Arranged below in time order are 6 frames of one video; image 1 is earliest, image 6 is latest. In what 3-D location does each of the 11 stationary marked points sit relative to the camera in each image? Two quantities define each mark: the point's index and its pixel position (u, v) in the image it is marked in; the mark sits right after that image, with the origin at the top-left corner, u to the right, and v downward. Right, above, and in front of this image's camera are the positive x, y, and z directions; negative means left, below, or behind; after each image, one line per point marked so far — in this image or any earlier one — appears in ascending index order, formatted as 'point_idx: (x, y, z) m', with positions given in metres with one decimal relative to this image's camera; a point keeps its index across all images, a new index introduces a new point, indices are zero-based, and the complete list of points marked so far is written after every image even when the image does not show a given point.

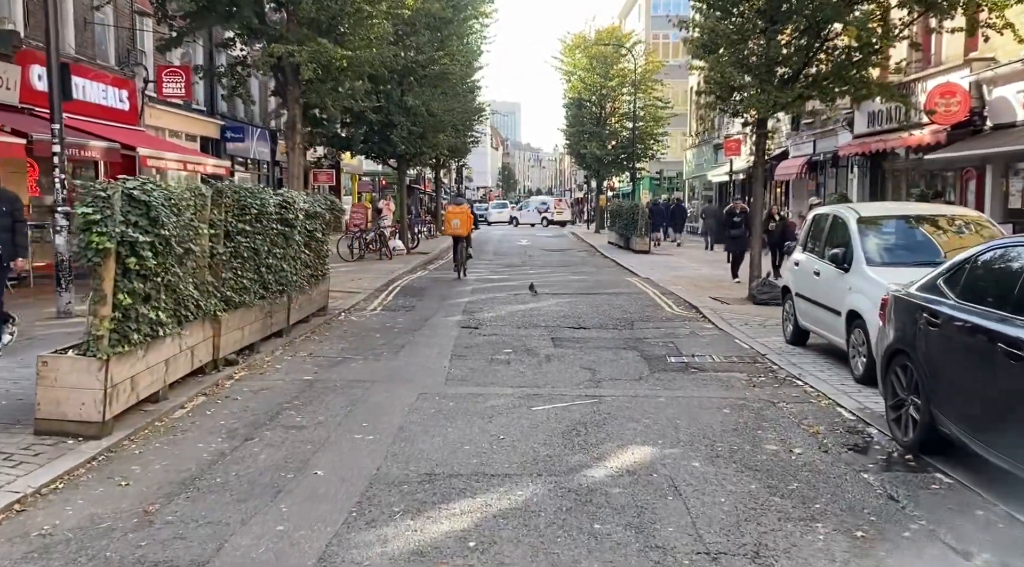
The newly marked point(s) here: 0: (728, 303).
0: (+3.5, -0.3, +15.0) m
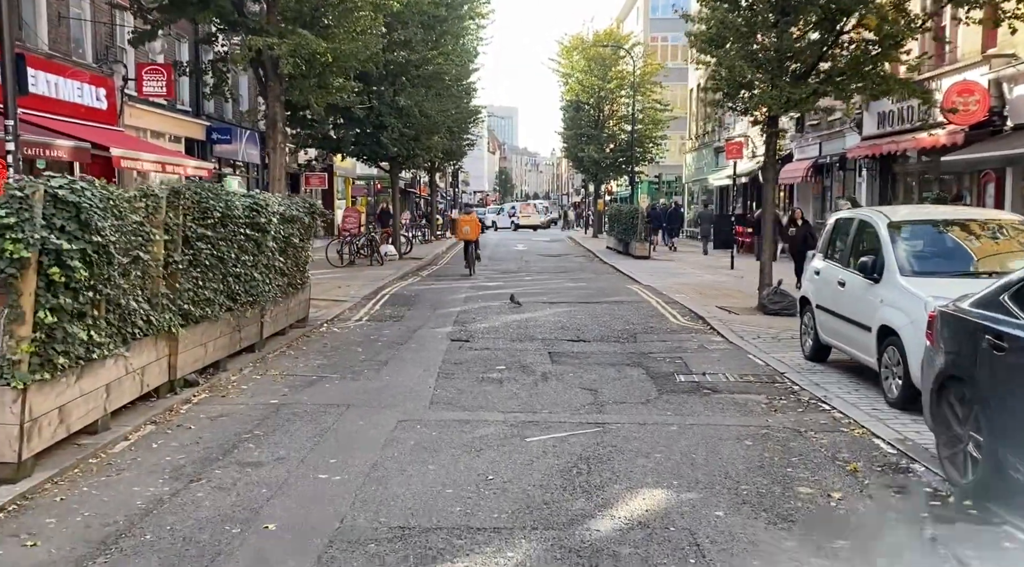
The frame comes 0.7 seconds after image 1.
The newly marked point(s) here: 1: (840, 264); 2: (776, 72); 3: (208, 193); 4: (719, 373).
0: (+3.5, -0.5, +14.0) m
1: (+3.3, +0.2, +9.3) m
2: (+3.9, +3.1, +13.6) m
3: (-2.8, +0.8, +8.5) m
4: (+2.1, -0.9, +9.4) m
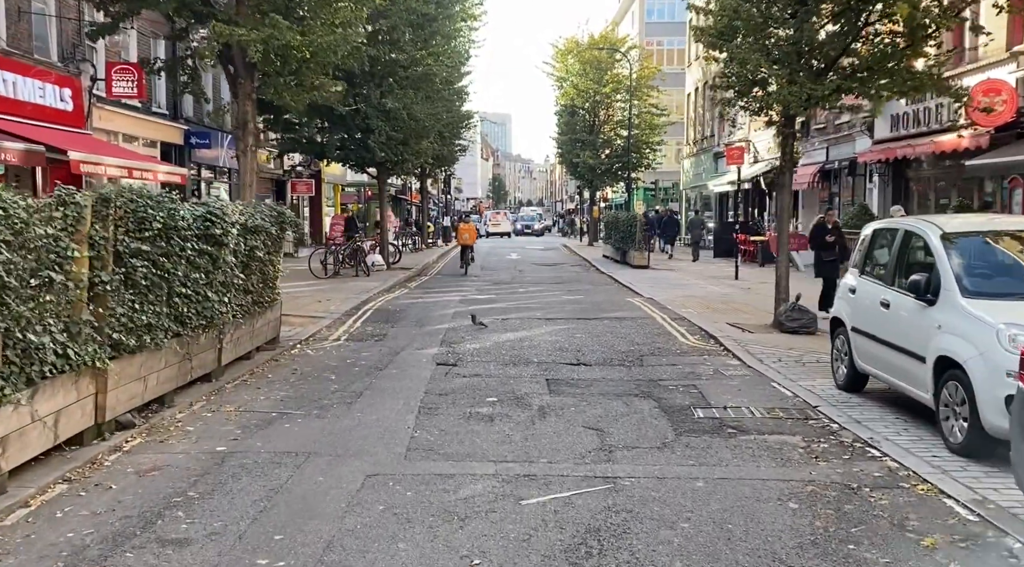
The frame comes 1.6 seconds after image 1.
0: (+3.4, -0.7, +12.8) m
1: (+3.3, 0.0, +8.1) m
2: (+3.8, +2.9, +12.4) m
3: (-2.9, +0.6, +7.3) m
4: (+2.1, -1.1, +8.2) m
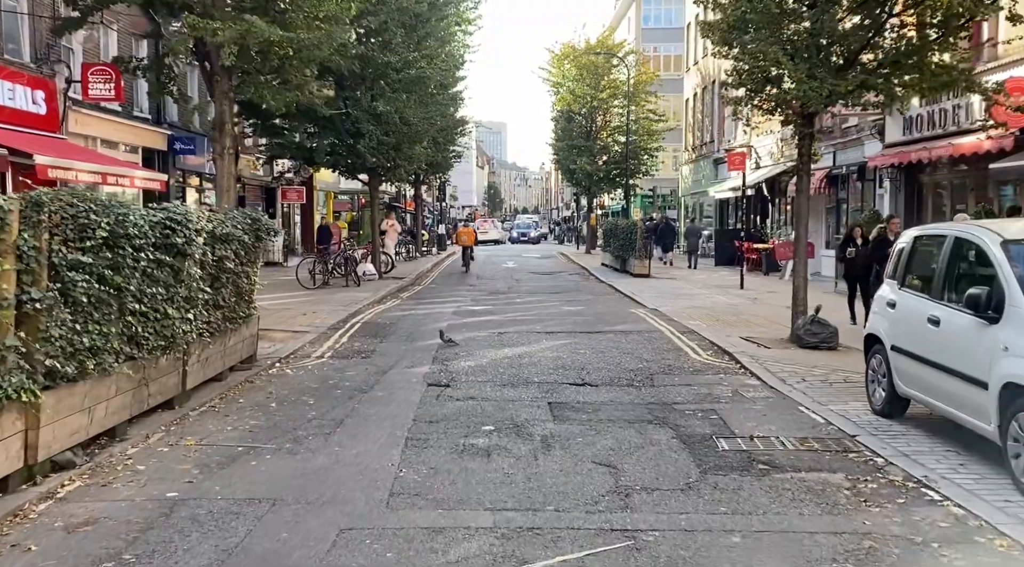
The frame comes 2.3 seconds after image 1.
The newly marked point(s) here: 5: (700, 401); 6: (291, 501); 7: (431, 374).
0: (+3.3, -0.8, +11.9) m
1: (+3.3, -0.1, +7.2) m
2: (+3.8, +2.8, +11.5) m
3: (-2.9, +0.5, +6.3) m
4: (+2.1, -1.2, +7.3) m
5: (+1.8, -1.1, +8.8) m
6: (-1.3, -1.3, +5.5) m
7: (-0.9, -1.0, +10.5) m
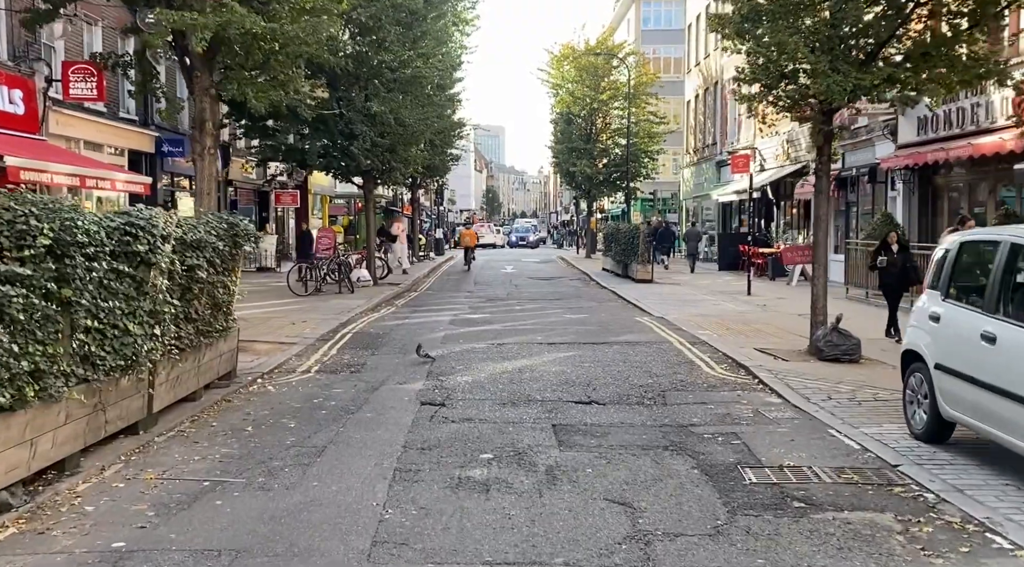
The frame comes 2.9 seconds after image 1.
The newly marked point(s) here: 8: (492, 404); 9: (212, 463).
0: (+3.3, -0.9, +11.1) m
1: (+3.3, -0.2, +6.4) m
2: (+3.8, +2.7, +10.7) m
3: (-2.9, +0.4, +5.6) m
4: (+2.1, -1.3, +6.5) m
5: (+1.8, -1.2, +8.1) m
6: (-1.3, -1.4, +4.8) m
7: (-0.9, -1.1, +9.7) m
8: (-0.2, -1.2, +8.9) m
9: (-2.2, -1.3, +6.6) m
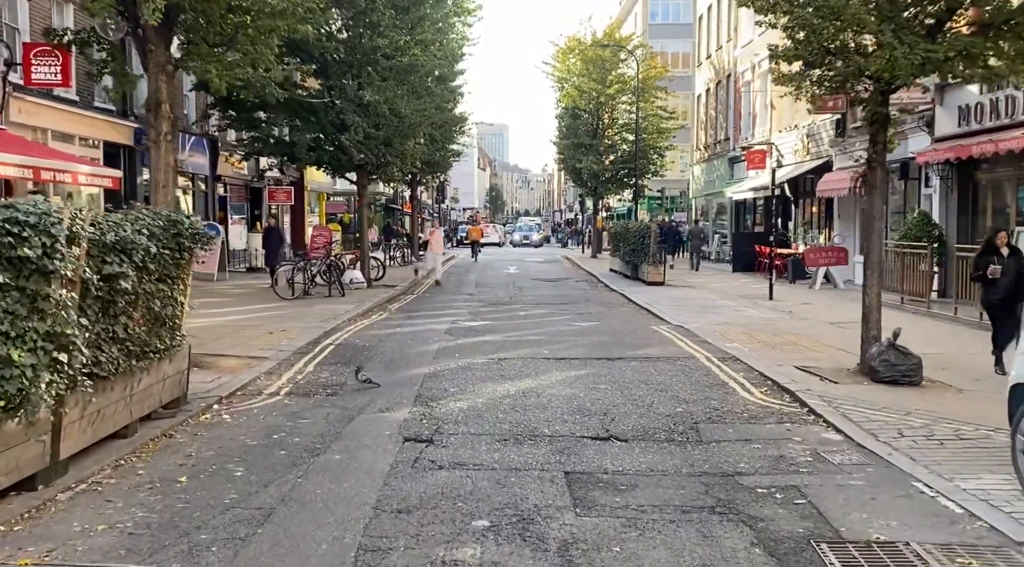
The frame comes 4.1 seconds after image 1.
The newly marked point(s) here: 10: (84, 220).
0: (+3.4, -1.0, +9.5) m
1: (+3.3, -0.3, +4.8) m
2: (+3.8, +2.6, +9.1) m
3: (-2.9, +0.4, +4.0) m
4: (+2.1, -1.4, +4.9) m
5: (+1.8, -1.3, +6.5) m
6: (-1.3, -1.5, +3.2) m
7: (-0.9, -1.2, +8.1) m
8: (-0.2, -1.3, +7.3) m
9: (-2.1, -1.4, +5.0) m
10: (-2.8, +0.4, +6.0) m
